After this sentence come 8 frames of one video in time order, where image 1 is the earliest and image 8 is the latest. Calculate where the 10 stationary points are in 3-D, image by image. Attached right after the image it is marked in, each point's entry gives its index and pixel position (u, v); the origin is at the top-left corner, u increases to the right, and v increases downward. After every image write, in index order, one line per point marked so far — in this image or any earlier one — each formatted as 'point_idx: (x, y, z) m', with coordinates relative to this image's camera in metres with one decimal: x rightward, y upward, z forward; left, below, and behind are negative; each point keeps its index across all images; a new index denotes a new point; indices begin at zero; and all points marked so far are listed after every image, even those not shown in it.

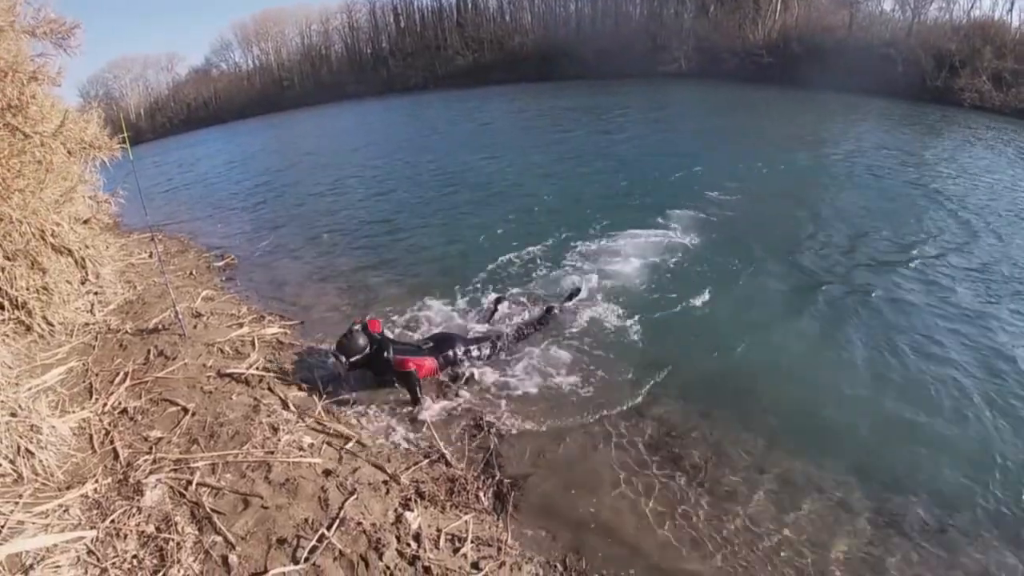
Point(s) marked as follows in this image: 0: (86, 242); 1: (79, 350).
0: (-7.0, +0.8, +10.5) m
1: (-5.8, -0.8, +8.5) m
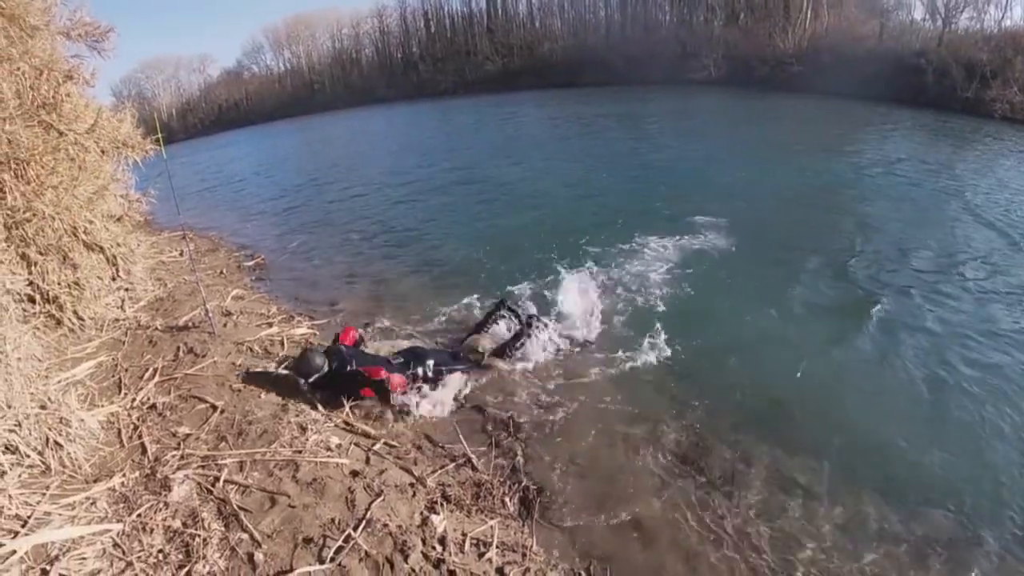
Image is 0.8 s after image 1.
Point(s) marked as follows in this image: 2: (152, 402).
0: (-6.5, +0.9, +10.6) m
1: (-5.4, -0.7, +8.6) m
2: (-3.9, -1.2, +6.9) m
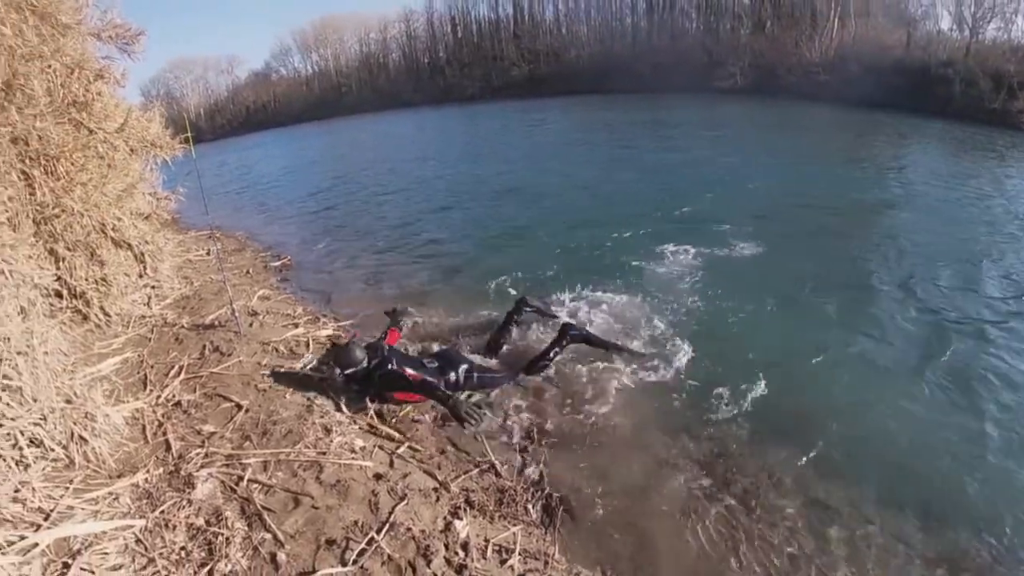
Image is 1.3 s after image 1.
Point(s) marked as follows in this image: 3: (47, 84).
0: (-6.1, +0.9, +10.7) m
1: (-5.1, -0.7, +8.7) m
2: (-3.6, -1.2, +6.9) m
3: (-6.7, +2.9, +9.2) m
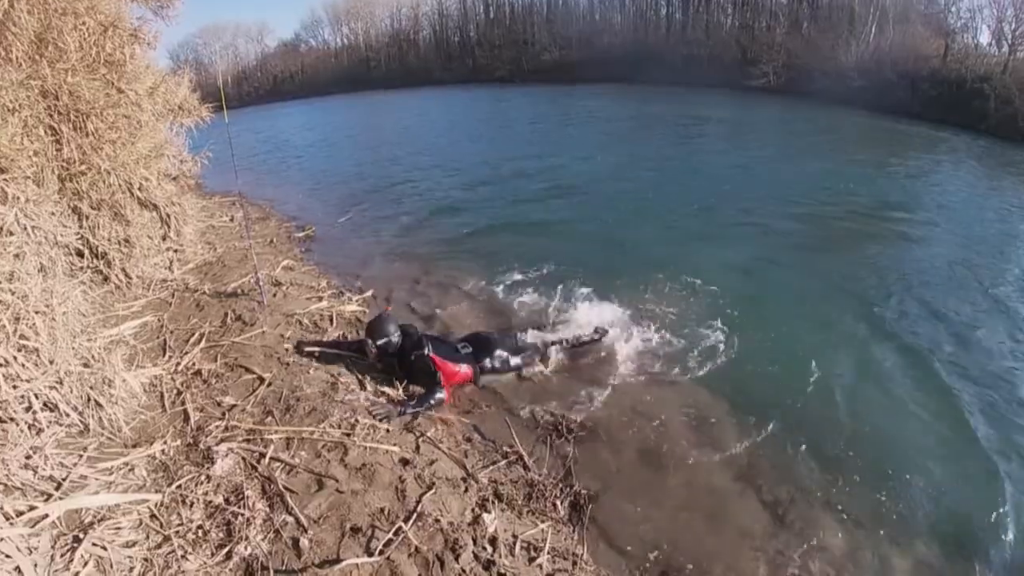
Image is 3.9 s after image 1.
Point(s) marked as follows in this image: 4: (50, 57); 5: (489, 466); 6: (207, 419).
0: (-5.6, +1.5, +10.5) m
1: (-4.7, -0.2, +8.5) m
2: (-3.3, -0.8, +6.7) m
3: (-6.0, +3.5, +8.9) m
4: (-6.1, +3.1, +8.5) m
5: (-0.2, -1.7, +6.0) m
6: (-2.8, -1.2, +5.7) m
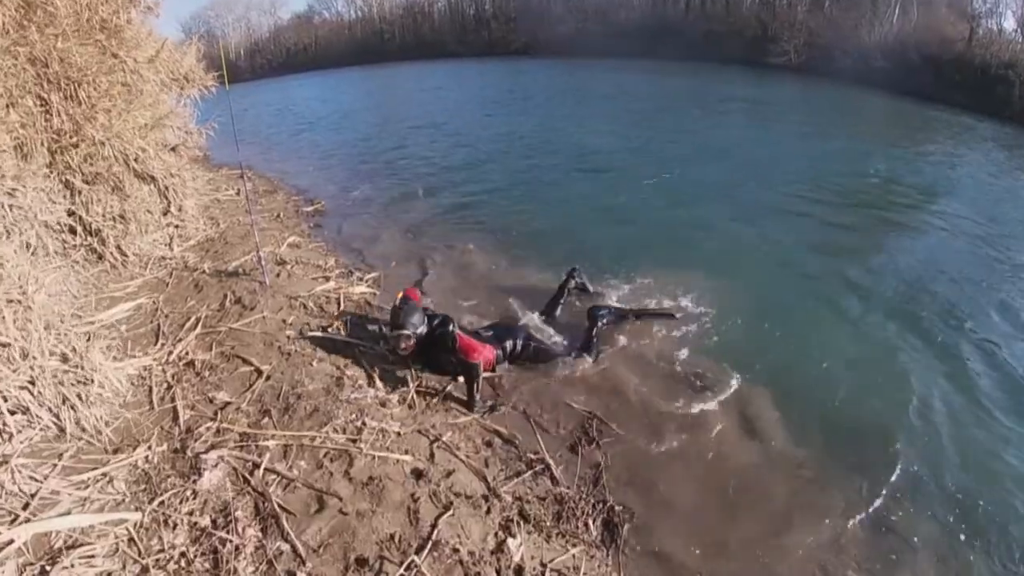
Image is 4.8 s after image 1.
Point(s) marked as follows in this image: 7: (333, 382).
0: (-5.3, +1.8, +9.9) m
1: (-4.4, 0.0, +7.9) m
2: (-3.1, -0.7, +6.1) m
3: (-5.7, +3.7, +8.2) m
4: (-5.8, +3.3, +7.8) m
5: (0.0, -1.6, +5.4) m
6: (-2.5, -1.1, +5.2) m
7: (-1.7, -0.9, +5.9) m
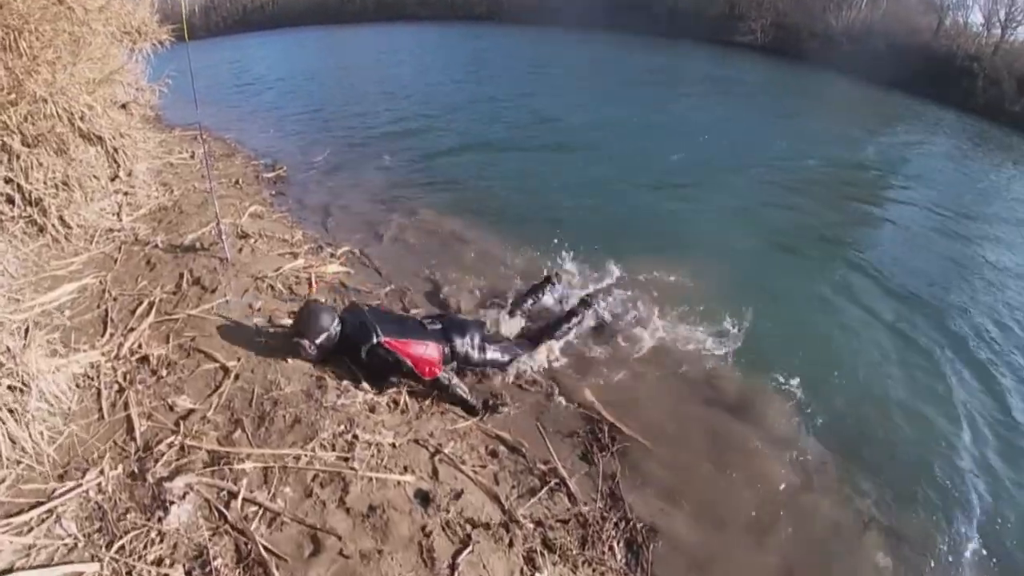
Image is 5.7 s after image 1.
0: (-5.4, +2.1, +8.9) m
1: (-4.5, +0.2, +7.0) m
2: (-3.0, -0.6, +5.3) m
3: (-5.7, +4.0, +7.1) m
4: (-5.7, +3.5, +6.7) m
5: (+0.1, -1.5, +4.8) m
6: (-2.4, -1.0, +4.4) m
7: (-1.6, -0.8, +5.2) m
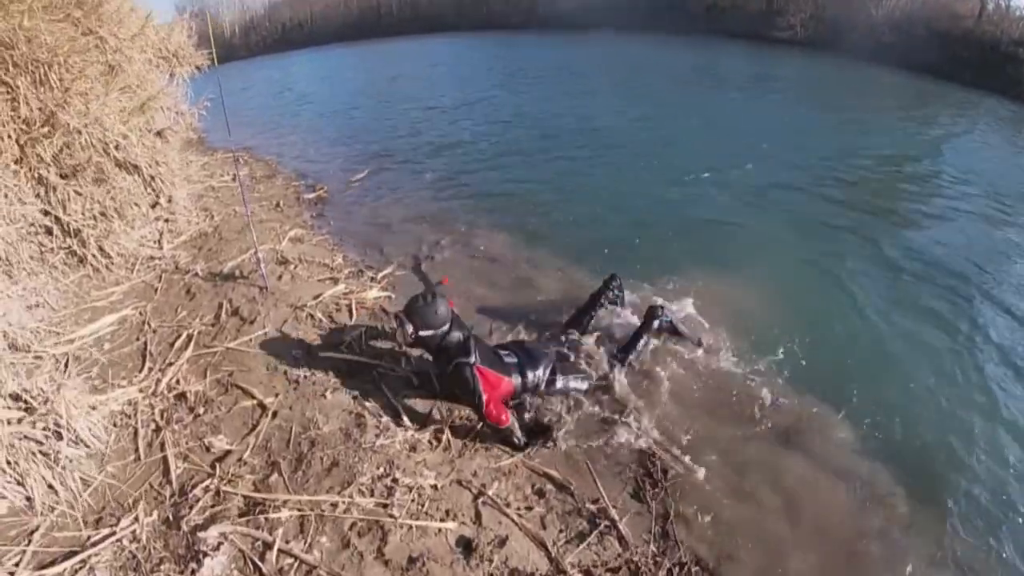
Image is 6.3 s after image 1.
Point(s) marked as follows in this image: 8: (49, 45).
0: (-4.9, +1.7, +8.9) m
1: (-4.1, -0.1, +6.9) m
2: (-2.7, -0.8, +5.2) m
3: (-5.3, +3.6, +7.2) m
4: (-5.4, +3.2, +6.8) m
5: (+0.4, -1.8, +4.5) m
6: (-2.1, -1.3, +4.3) m
7: (-1.3, -1.0, +5.0) m
8: (-5.2, +2.7, +7.2) m
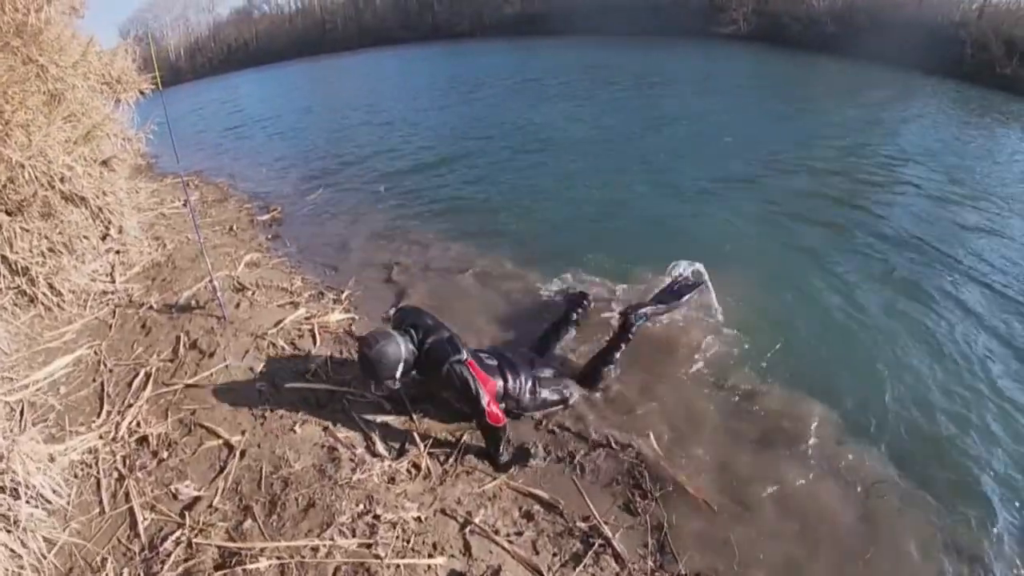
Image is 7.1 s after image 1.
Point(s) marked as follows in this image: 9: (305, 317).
0: (-5.4, +1.3, +8.5) m
1: (-4.3, -0.5, +6.6) m
2: (-2.8, -1.1, +4.9) m
3: (-5.8, +3.1, +6.8) m
4: (-5.8, +2.7, +6.4) m
5: (+0.4, -1.8, +4.4) m
6: (-2.2, -1.5, +4.0) m
7: (-1.4, -1.2, +4.8) m
8: (-5.6, +2.2, +6.8) m
9: (-2.2, -0.4, +7.0) m
